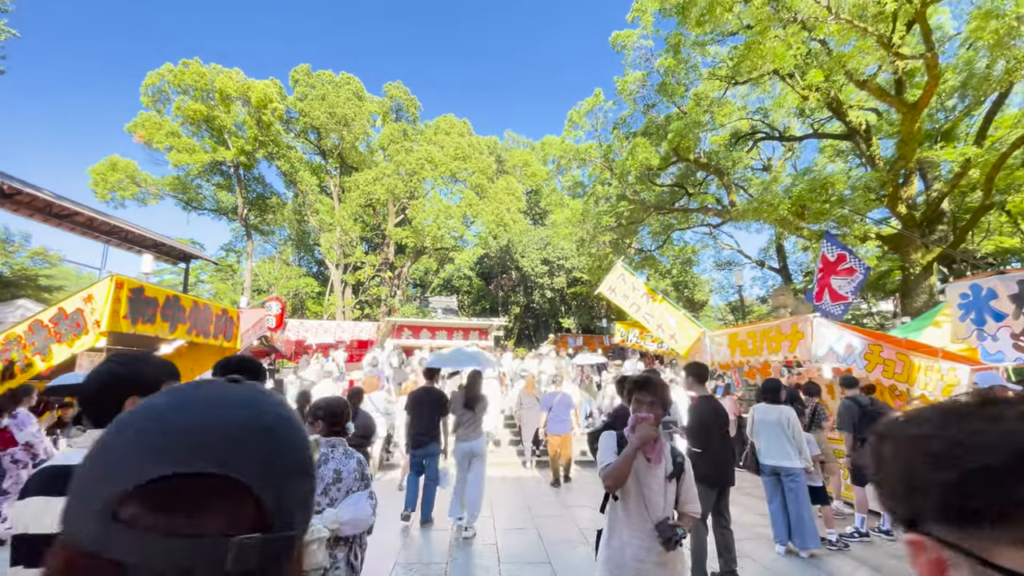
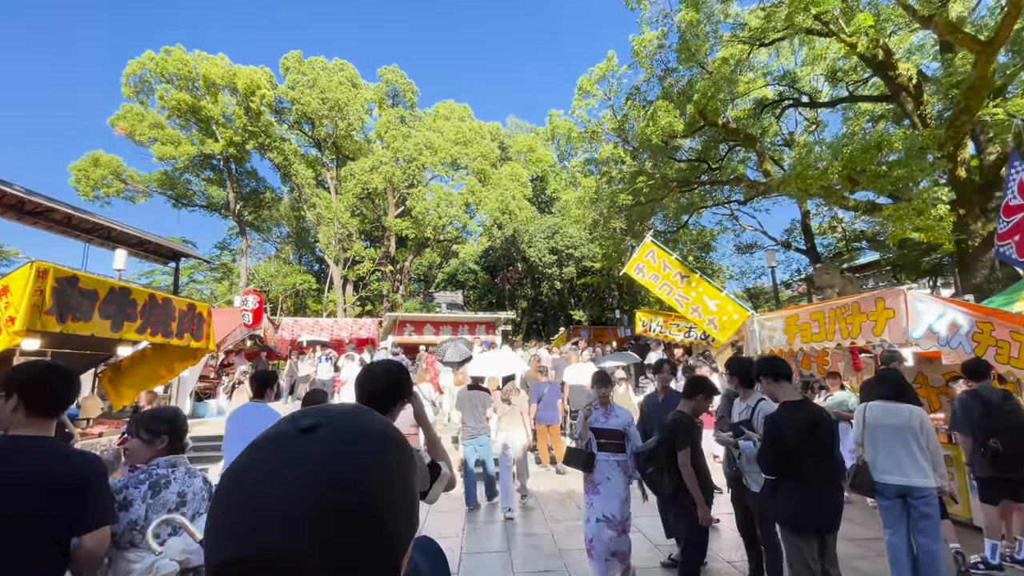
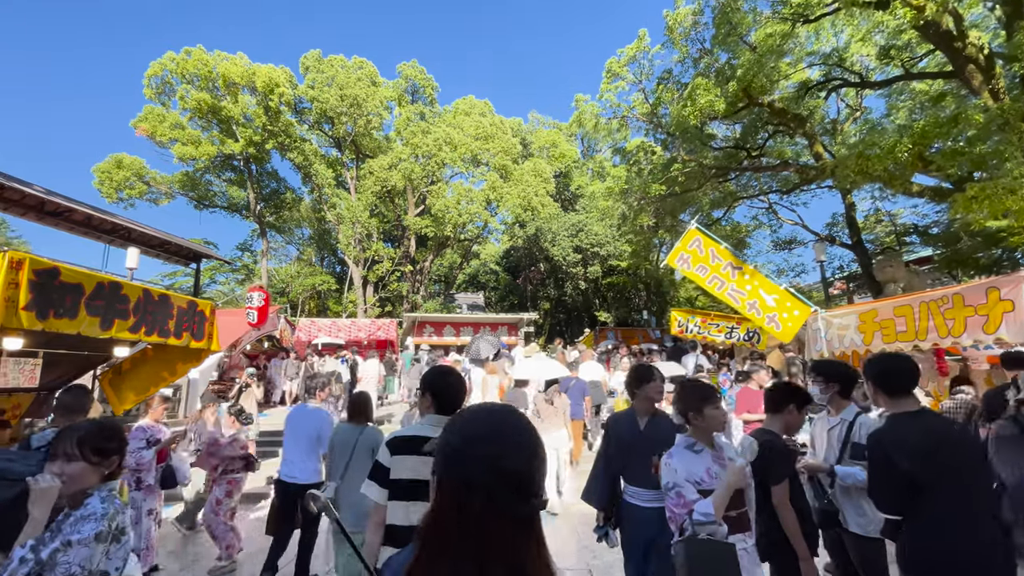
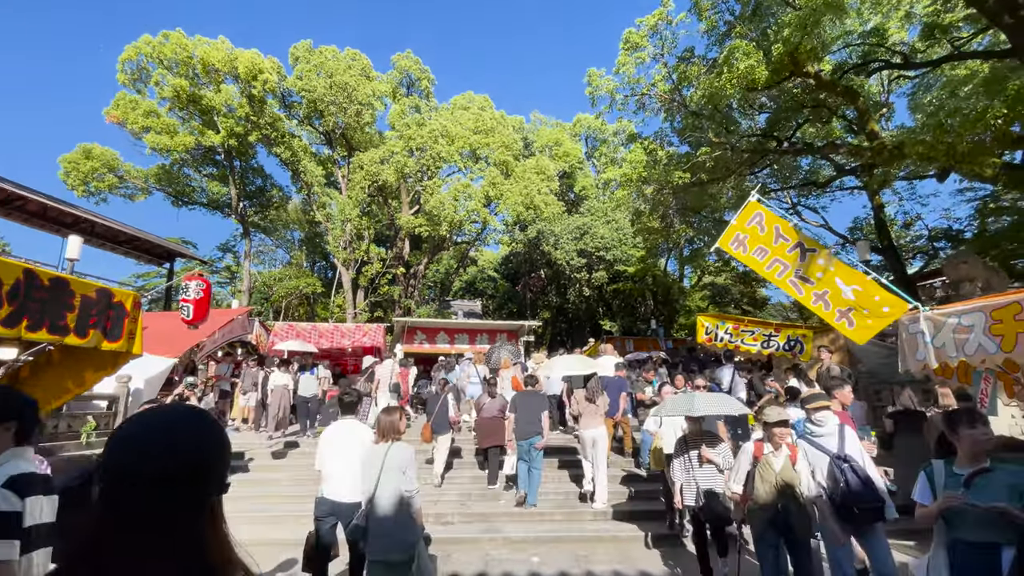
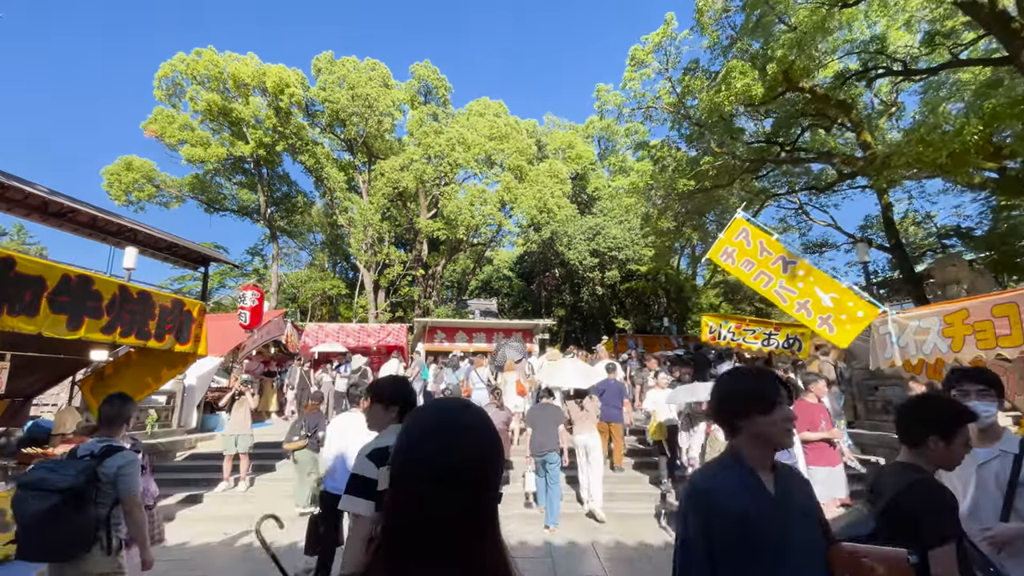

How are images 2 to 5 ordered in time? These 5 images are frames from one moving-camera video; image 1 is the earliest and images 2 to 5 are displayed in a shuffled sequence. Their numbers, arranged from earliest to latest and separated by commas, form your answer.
2, 3, 5, 4
